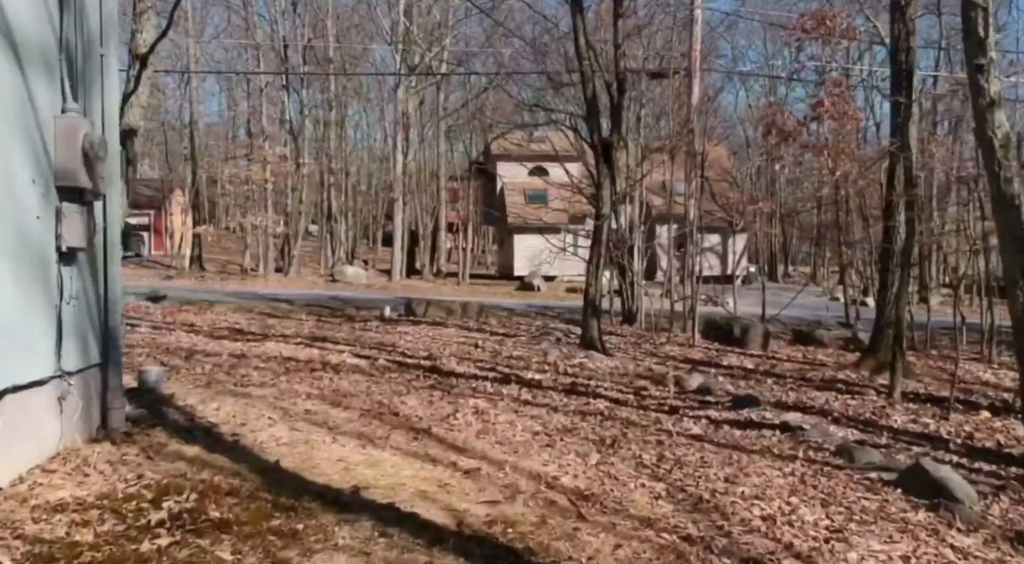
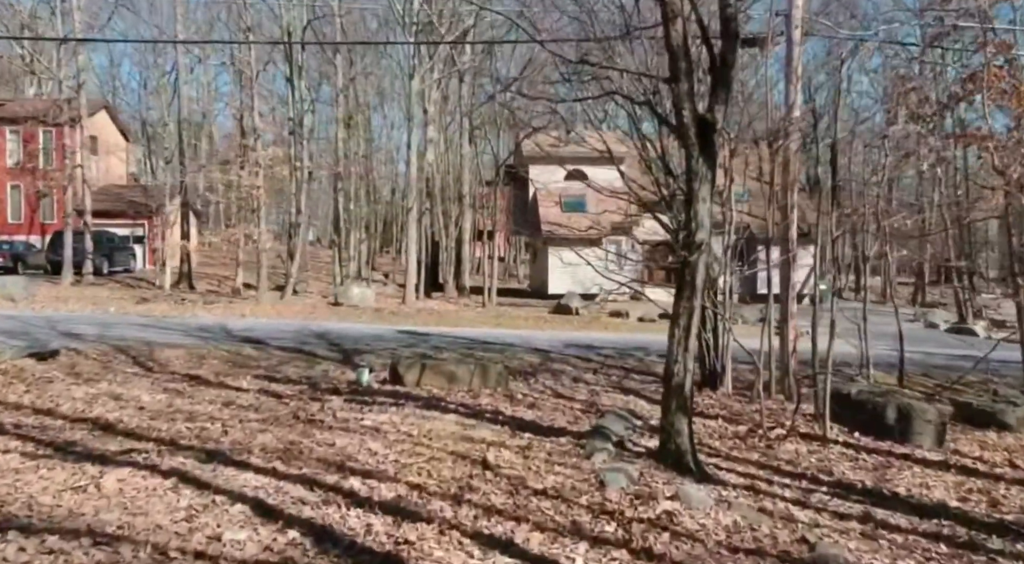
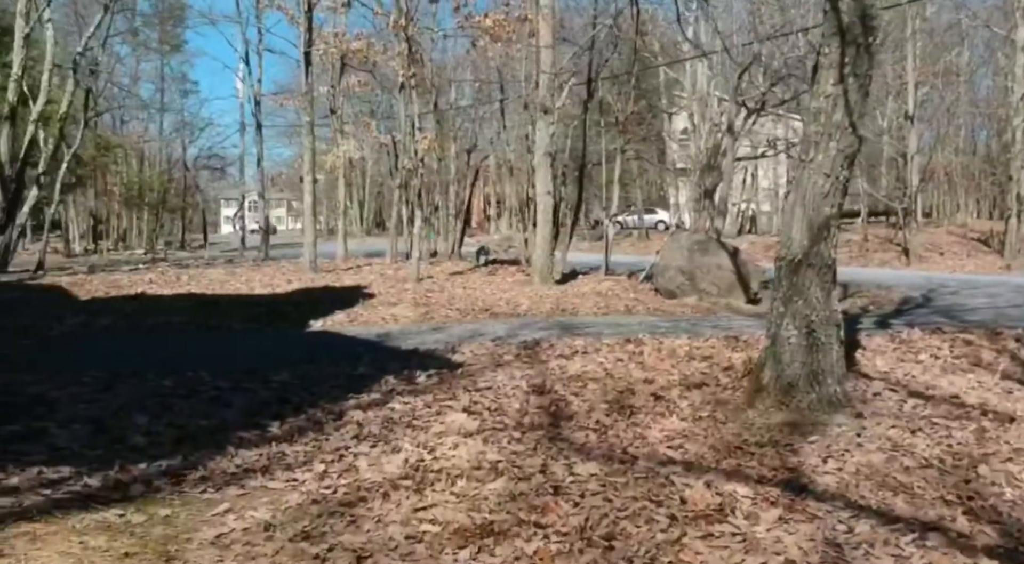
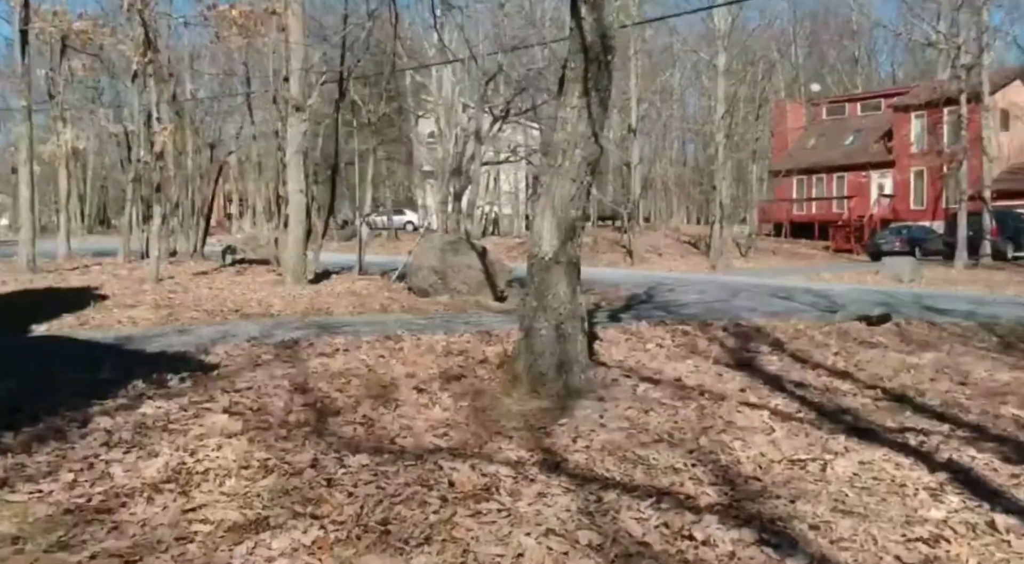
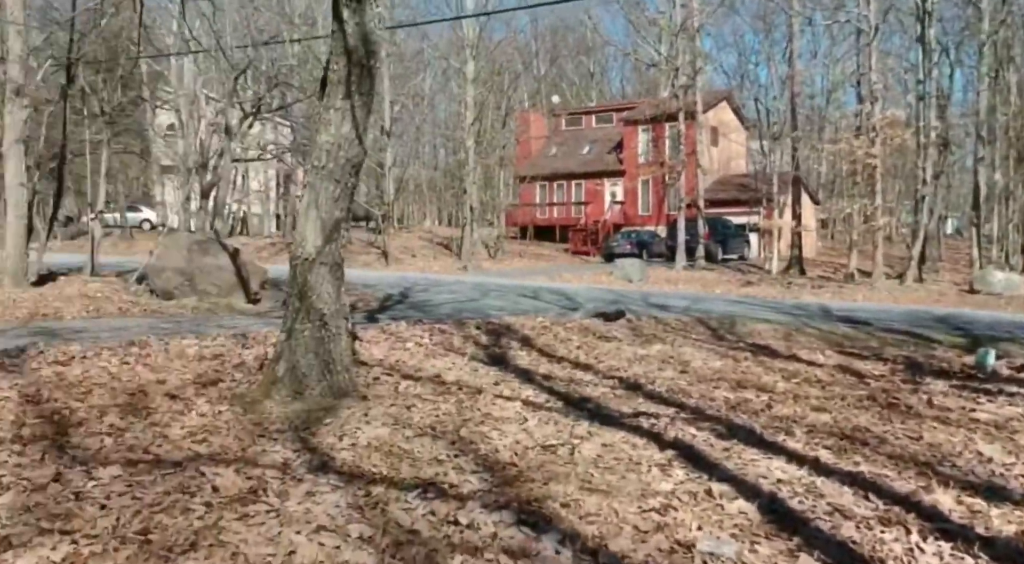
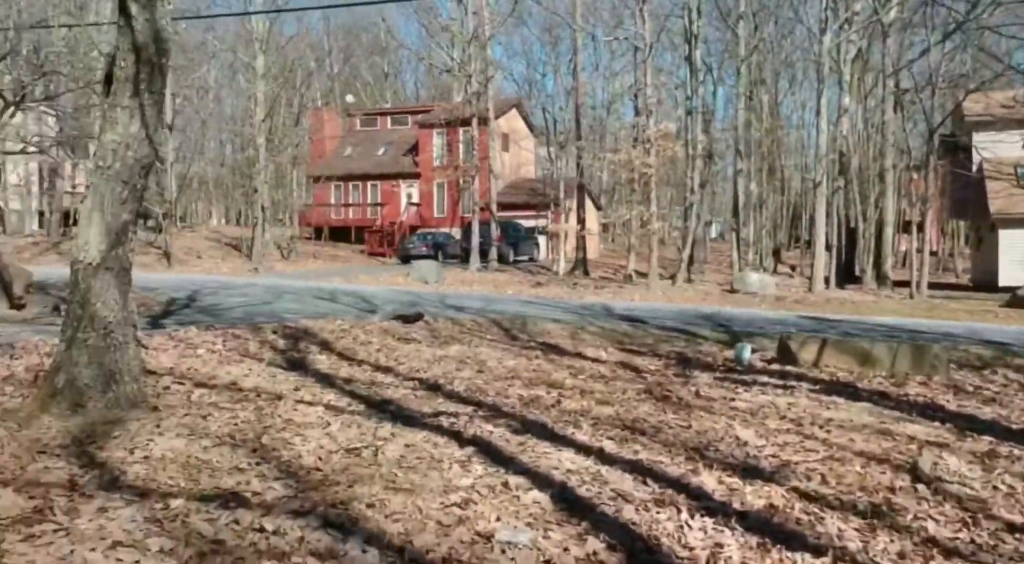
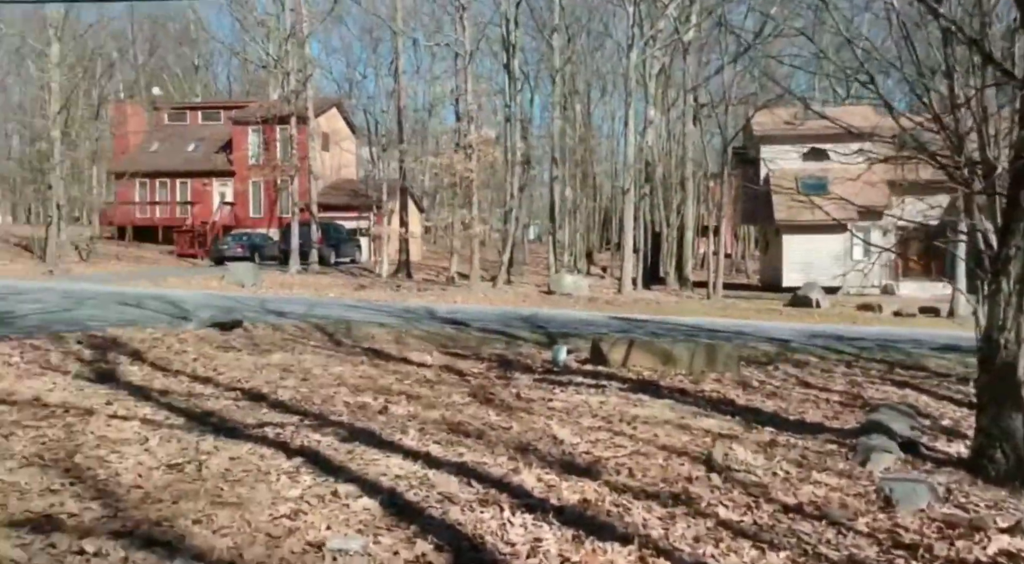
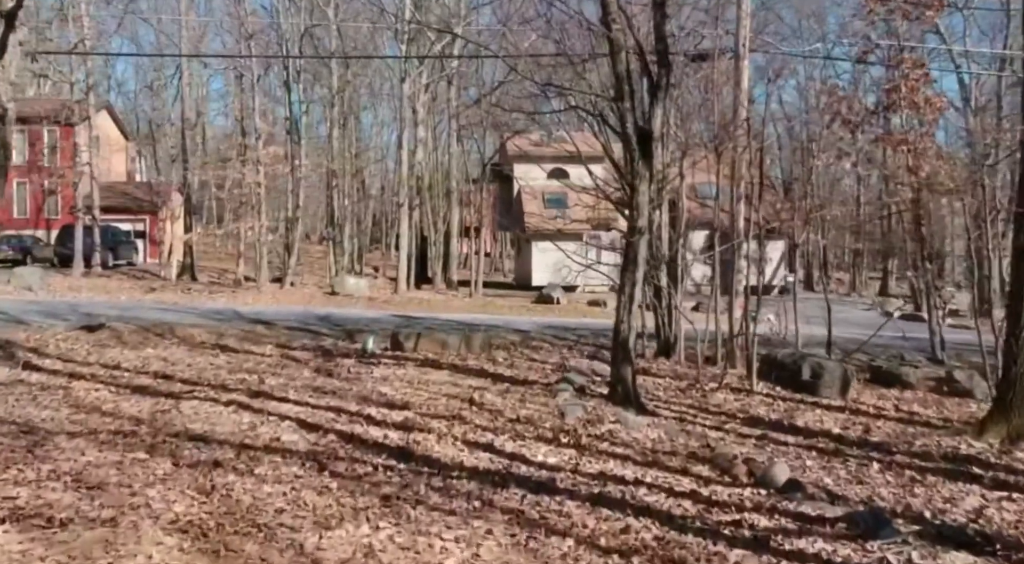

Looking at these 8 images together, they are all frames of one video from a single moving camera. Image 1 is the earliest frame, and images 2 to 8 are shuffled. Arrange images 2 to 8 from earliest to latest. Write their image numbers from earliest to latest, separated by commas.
8, 2, 7, 6, 5, 4, 3
